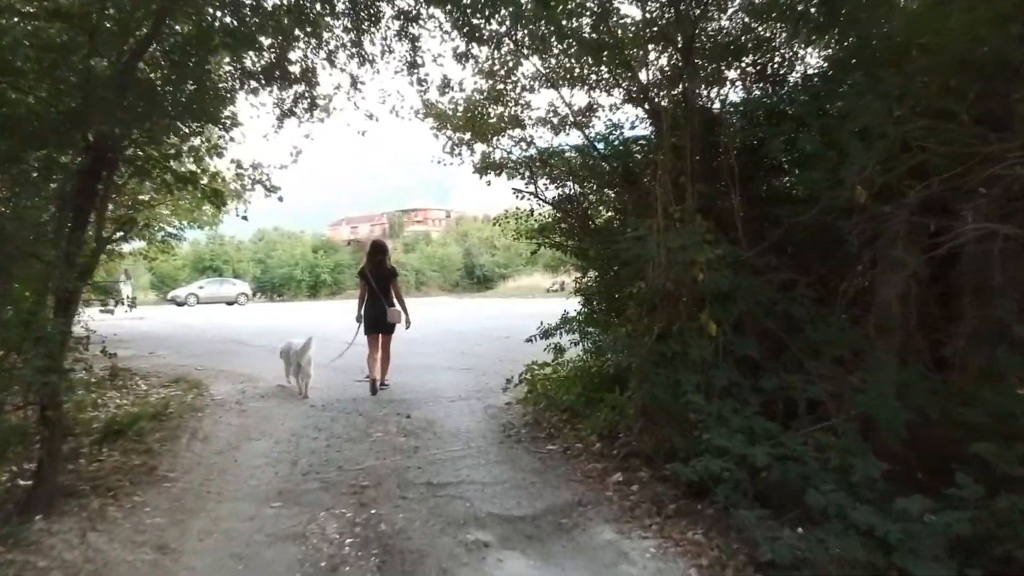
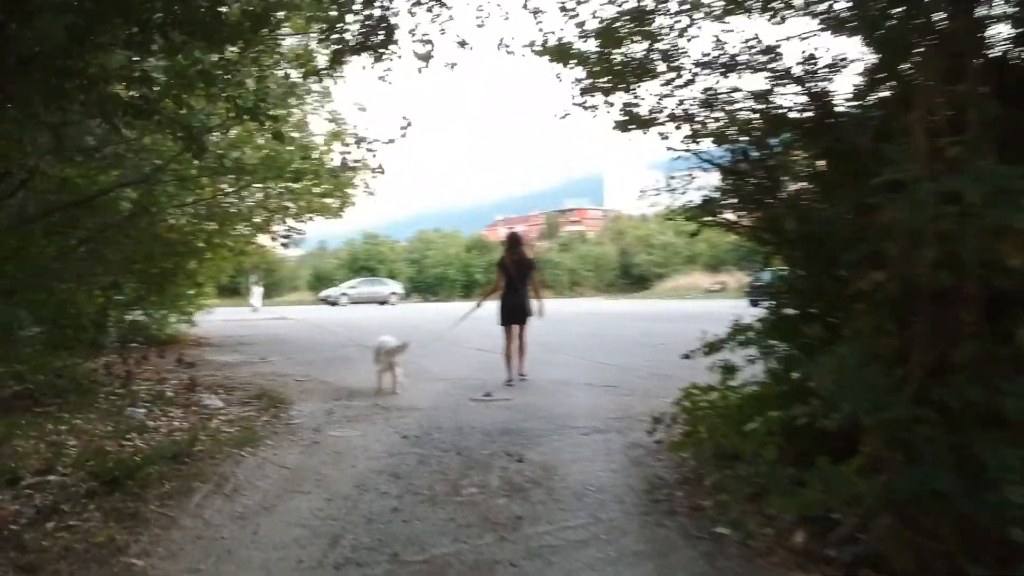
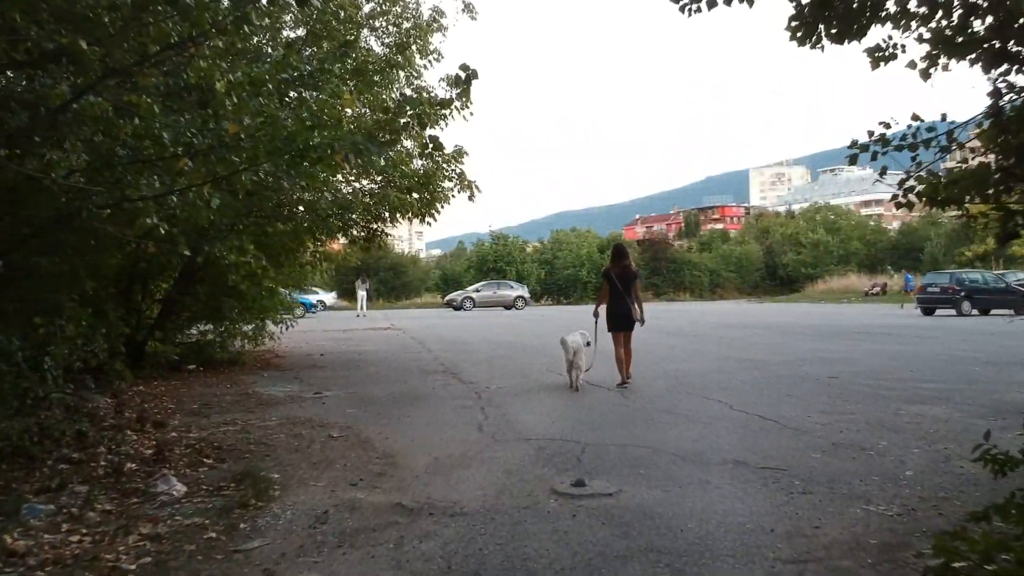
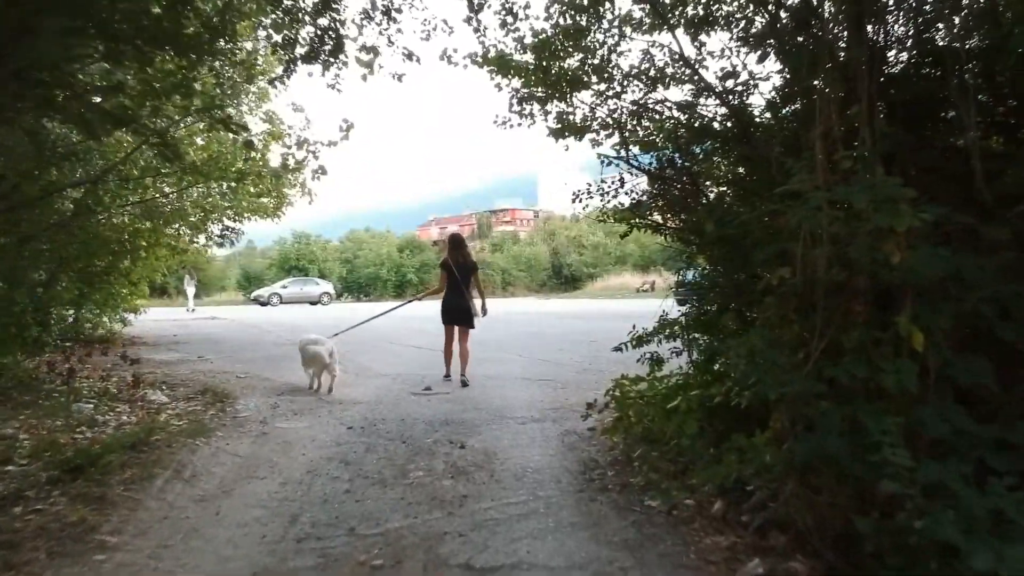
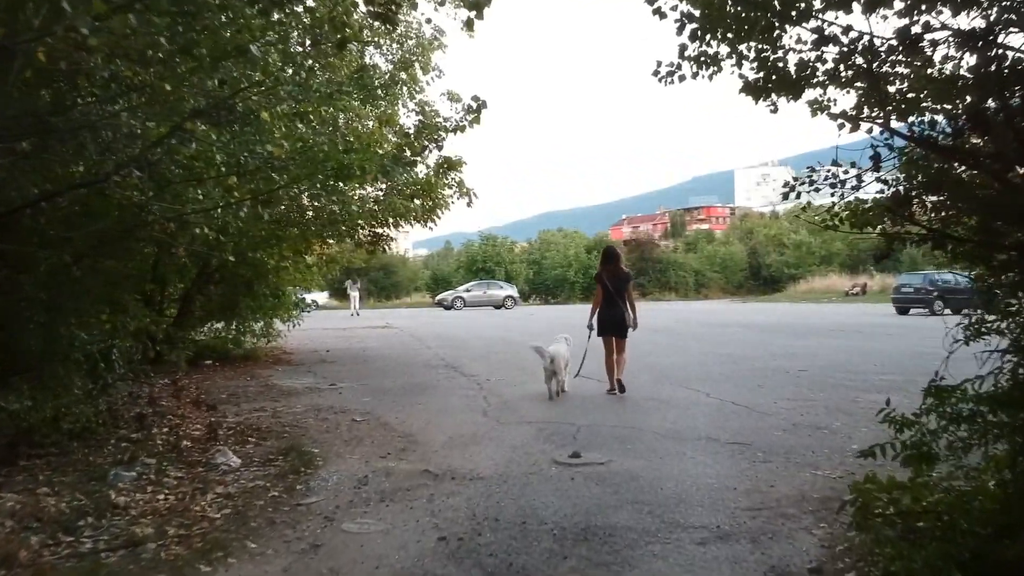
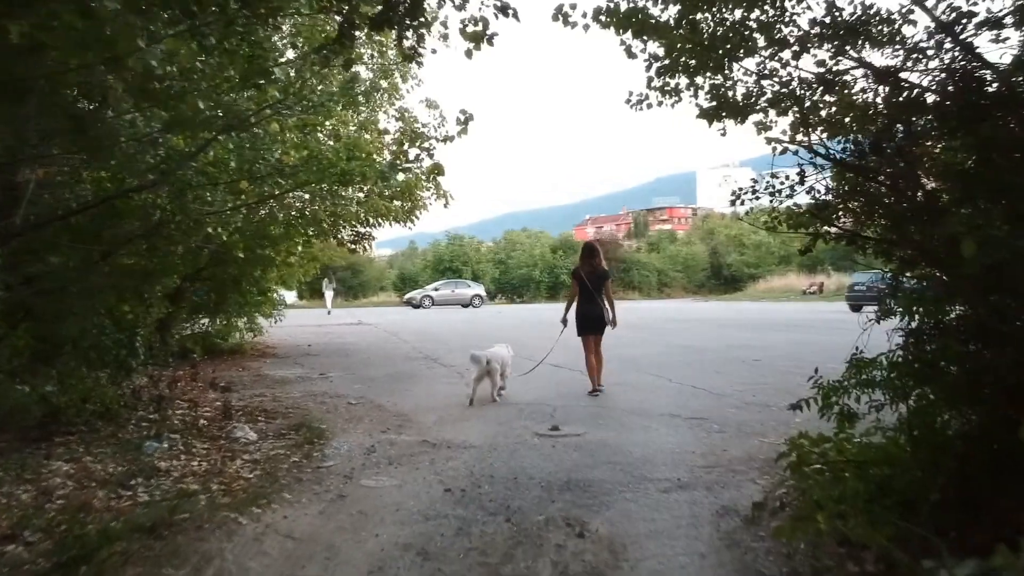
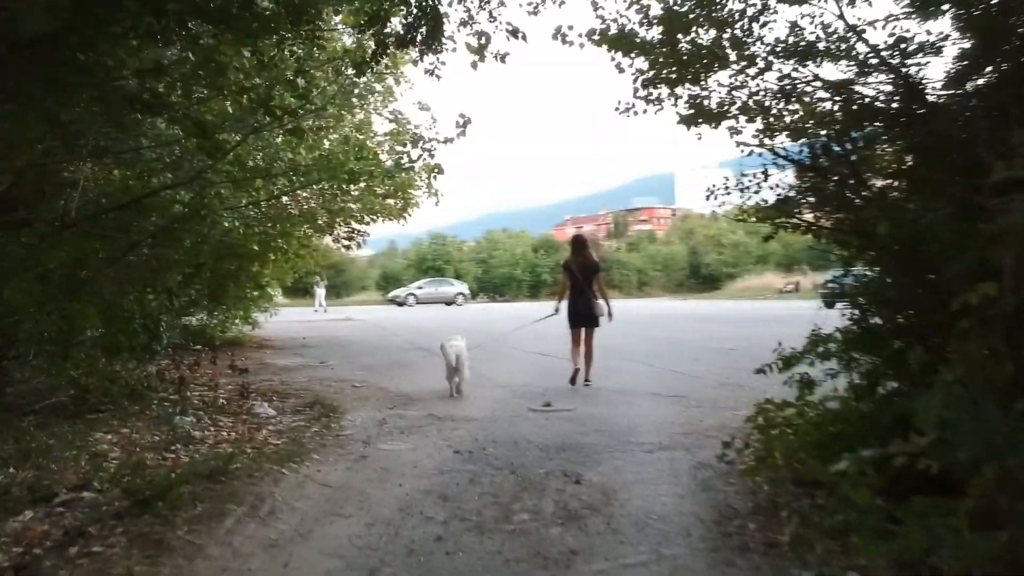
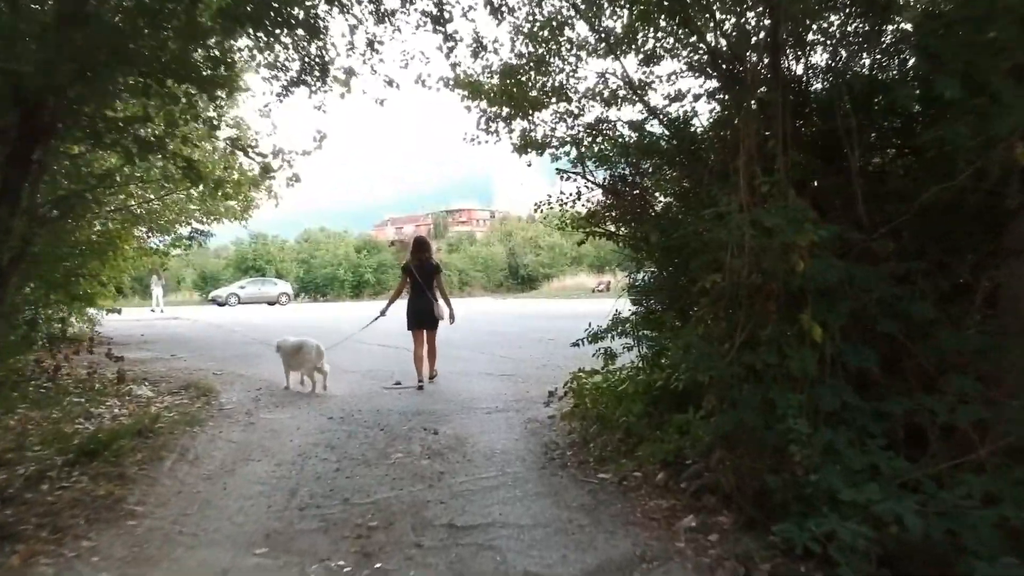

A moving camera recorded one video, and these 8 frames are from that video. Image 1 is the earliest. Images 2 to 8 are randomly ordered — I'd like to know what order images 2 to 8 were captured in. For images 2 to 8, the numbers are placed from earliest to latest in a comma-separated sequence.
8, 4, 2, 7, 6, 5, 3
